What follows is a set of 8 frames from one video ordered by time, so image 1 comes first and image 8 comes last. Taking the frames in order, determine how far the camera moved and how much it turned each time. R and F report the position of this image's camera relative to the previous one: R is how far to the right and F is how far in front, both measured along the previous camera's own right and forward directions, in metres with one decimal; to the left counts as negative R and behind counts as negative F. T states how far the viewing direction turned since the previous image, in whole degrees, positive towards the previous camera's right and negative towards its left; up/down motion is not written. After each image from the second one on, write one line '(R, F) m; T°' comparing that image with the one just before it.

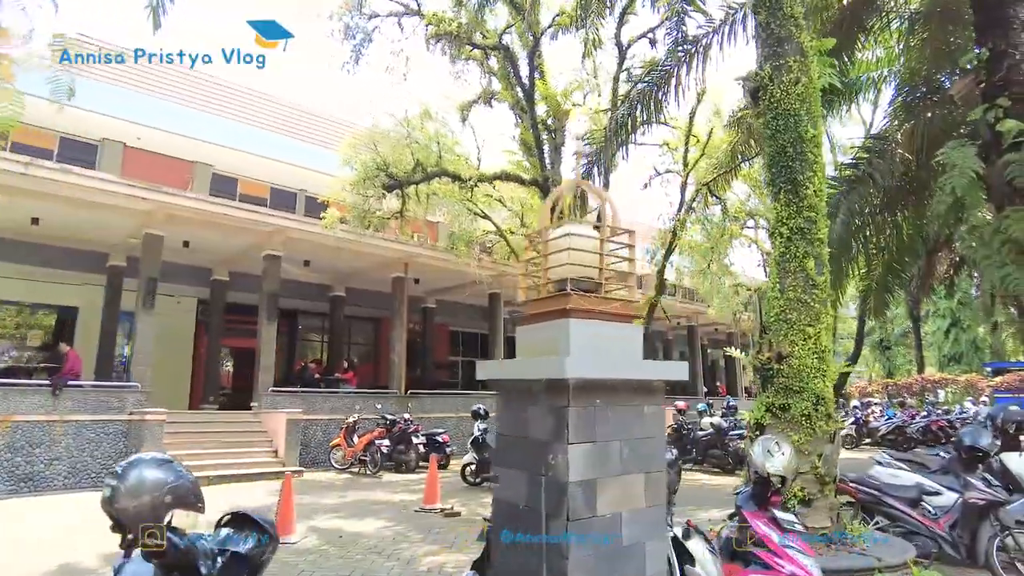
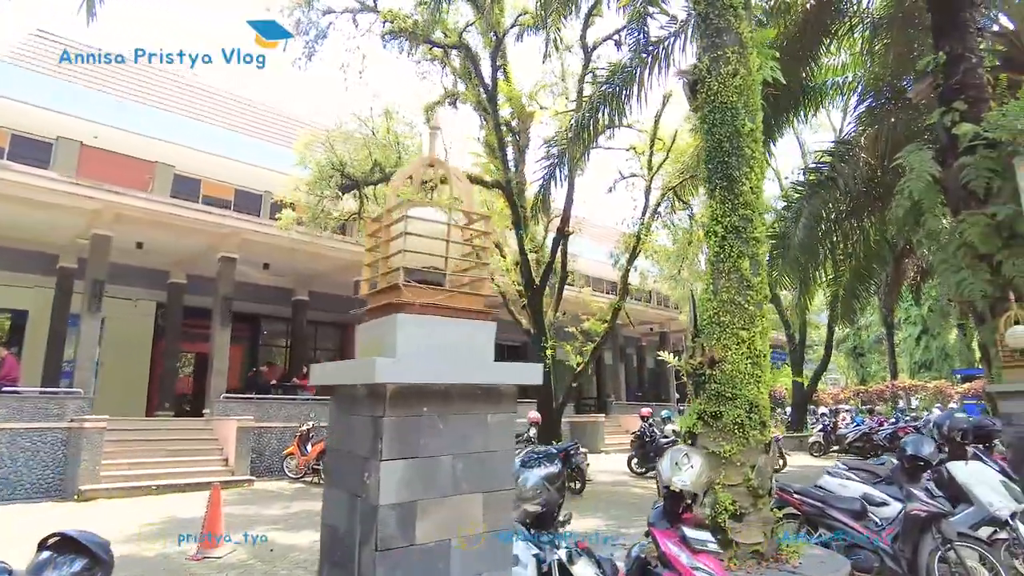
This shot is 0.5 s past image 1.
(+0.3, +0.2) m; +1°
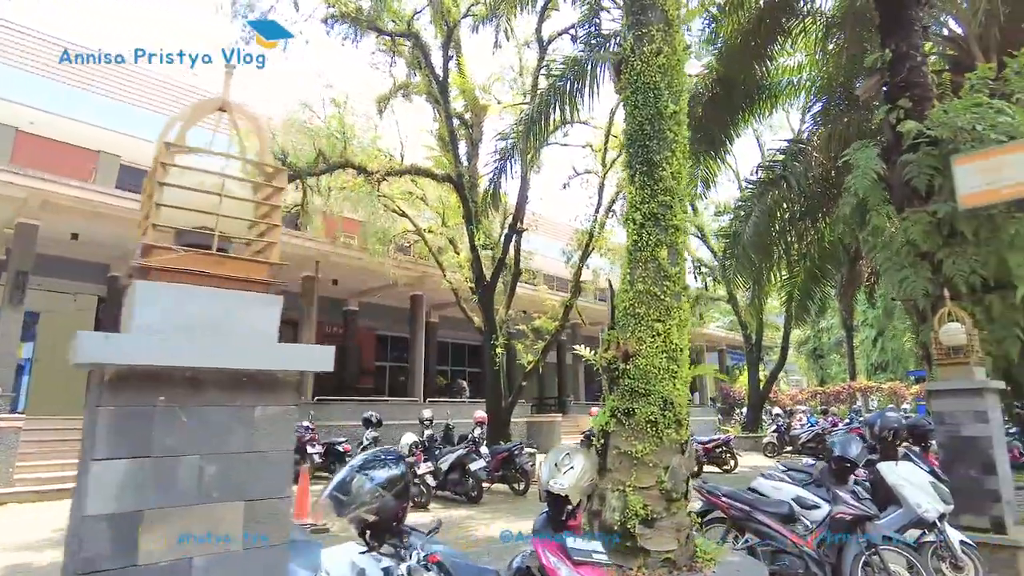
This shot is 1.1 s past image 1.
(+0.3, +0.2) m; +2°
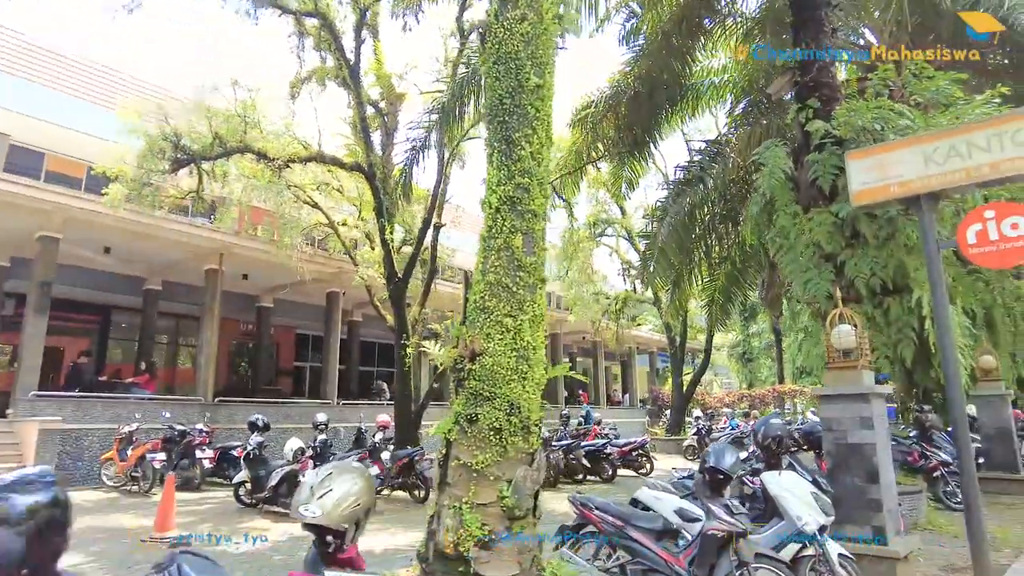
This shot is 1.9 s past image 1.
(+0.5, +0.4) m; +5°
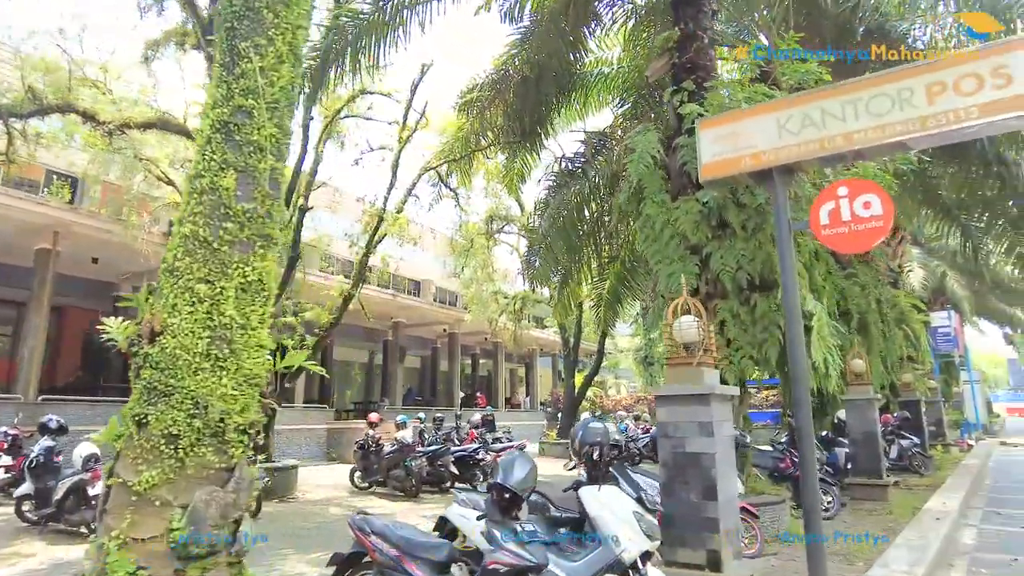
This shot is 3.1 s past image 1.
(+0.7, +0.7) m; +7°
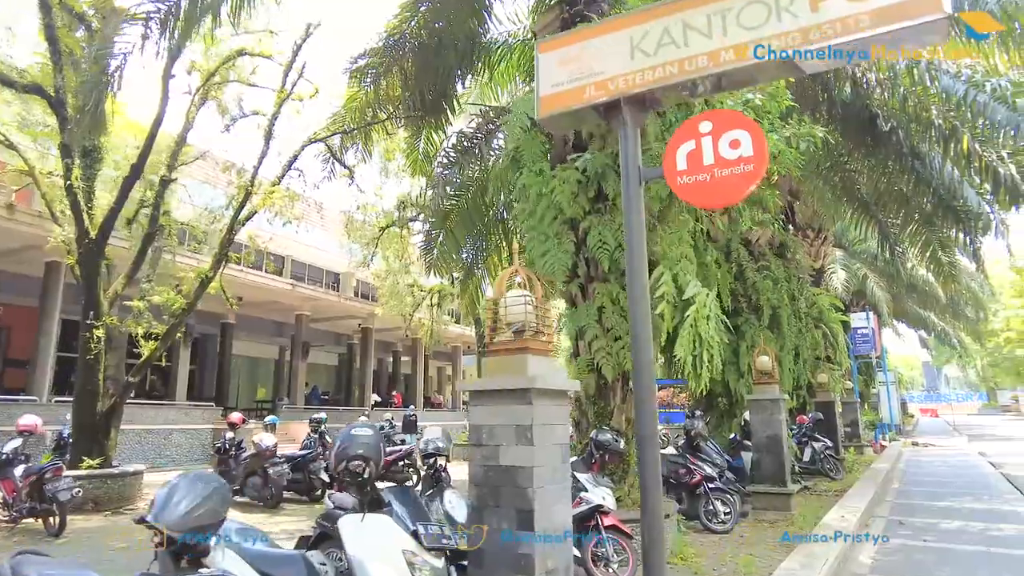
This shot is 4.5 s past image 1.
(+0.7, +0.8) m; +5°
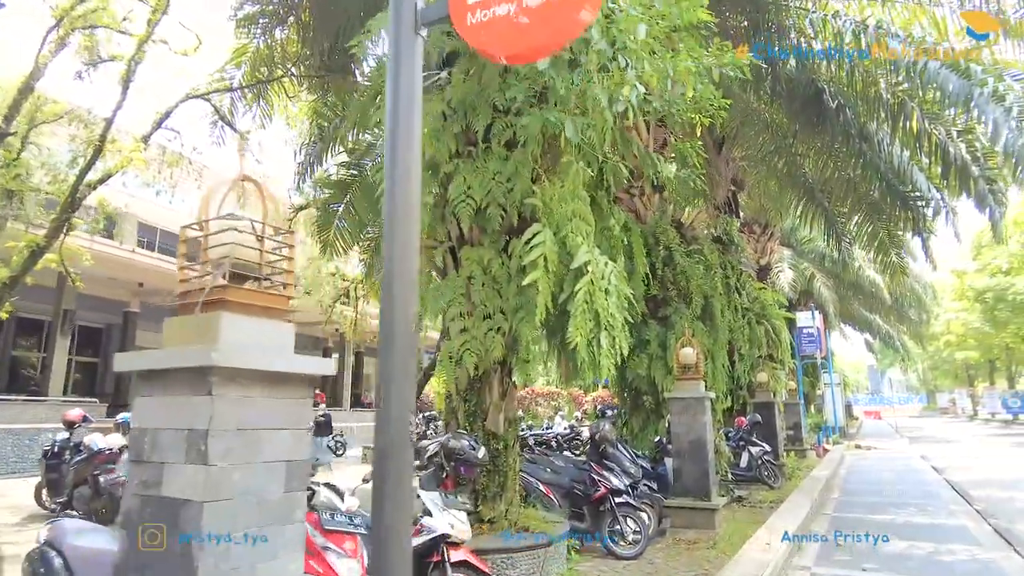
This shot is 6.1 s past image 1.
(+0.6, +1.0) m; +4°
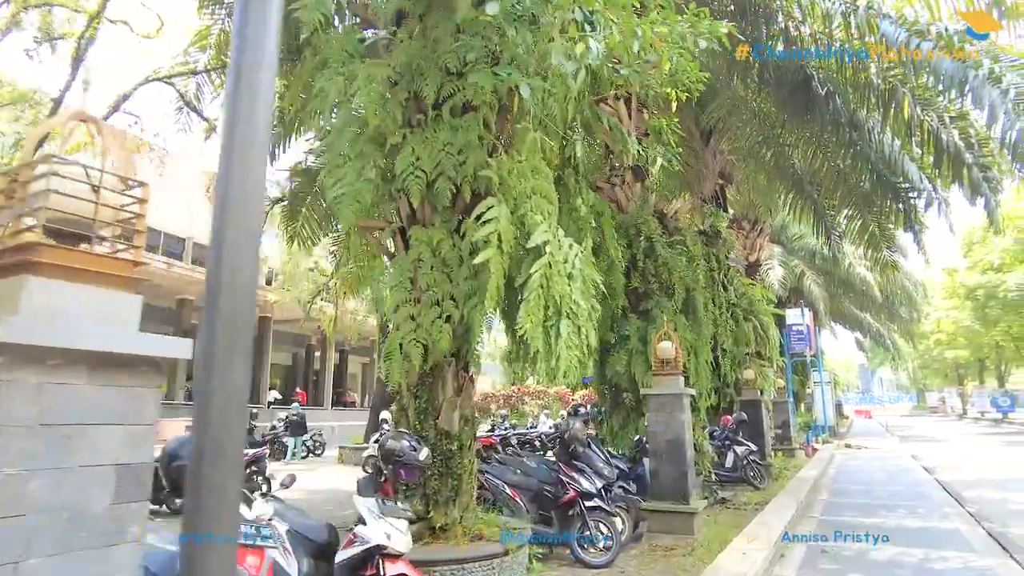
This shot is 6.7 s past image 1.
(+0.2, +0.3) m; +1°
